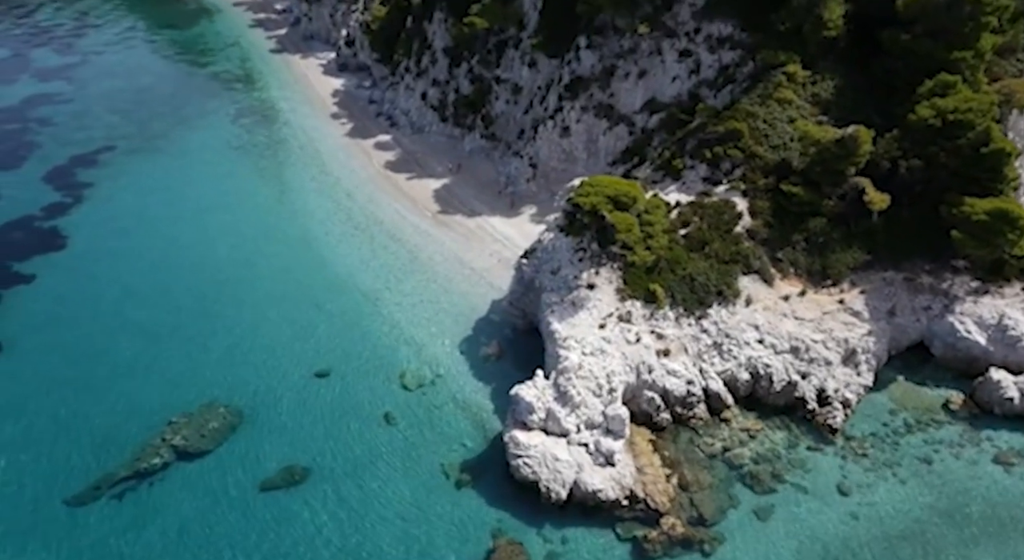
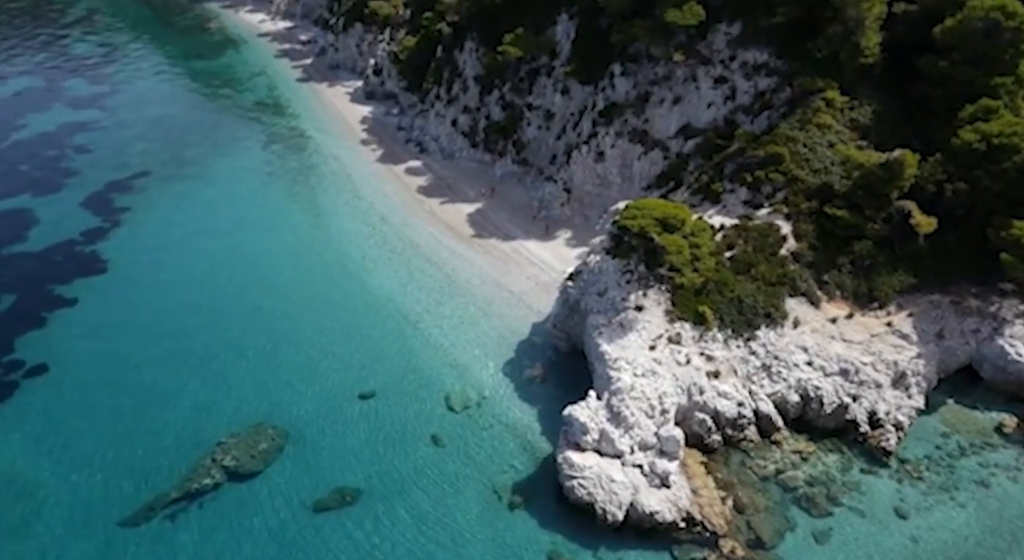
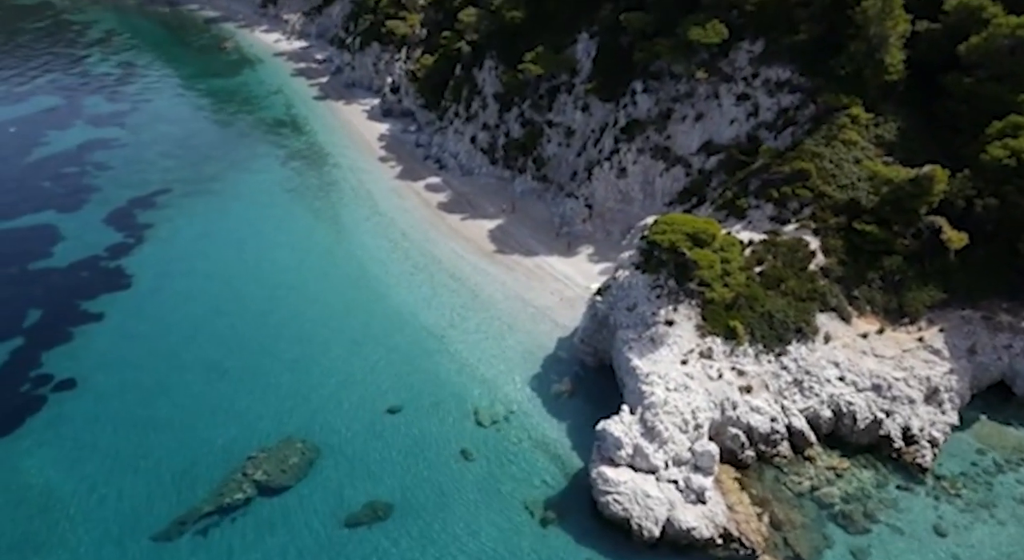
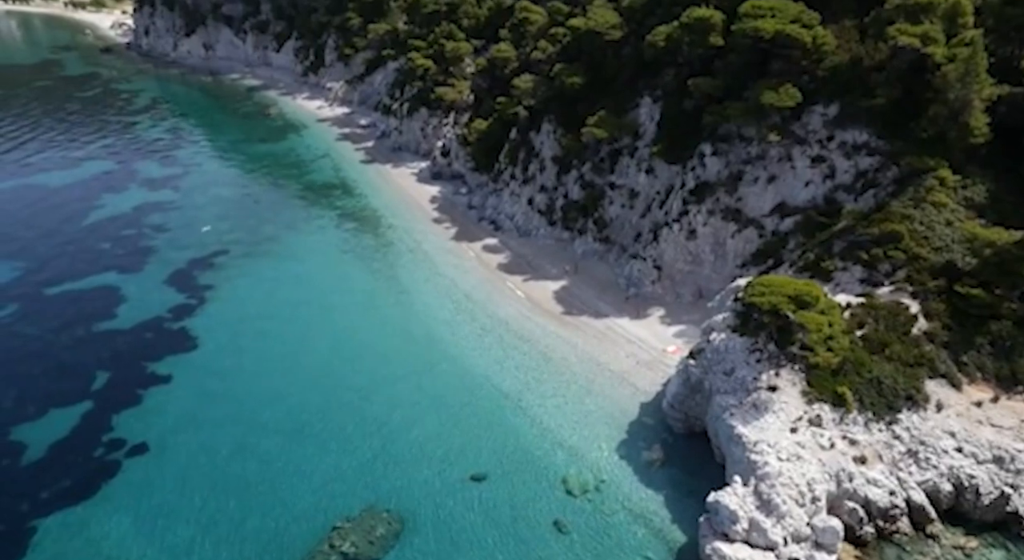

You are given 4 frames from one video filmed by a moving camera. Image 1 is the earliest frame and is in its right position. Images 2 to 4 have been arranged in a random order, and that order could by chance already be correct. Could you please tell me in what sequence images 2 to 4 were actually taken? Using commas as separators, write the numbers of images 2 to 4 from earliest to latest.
2, 3, 4
